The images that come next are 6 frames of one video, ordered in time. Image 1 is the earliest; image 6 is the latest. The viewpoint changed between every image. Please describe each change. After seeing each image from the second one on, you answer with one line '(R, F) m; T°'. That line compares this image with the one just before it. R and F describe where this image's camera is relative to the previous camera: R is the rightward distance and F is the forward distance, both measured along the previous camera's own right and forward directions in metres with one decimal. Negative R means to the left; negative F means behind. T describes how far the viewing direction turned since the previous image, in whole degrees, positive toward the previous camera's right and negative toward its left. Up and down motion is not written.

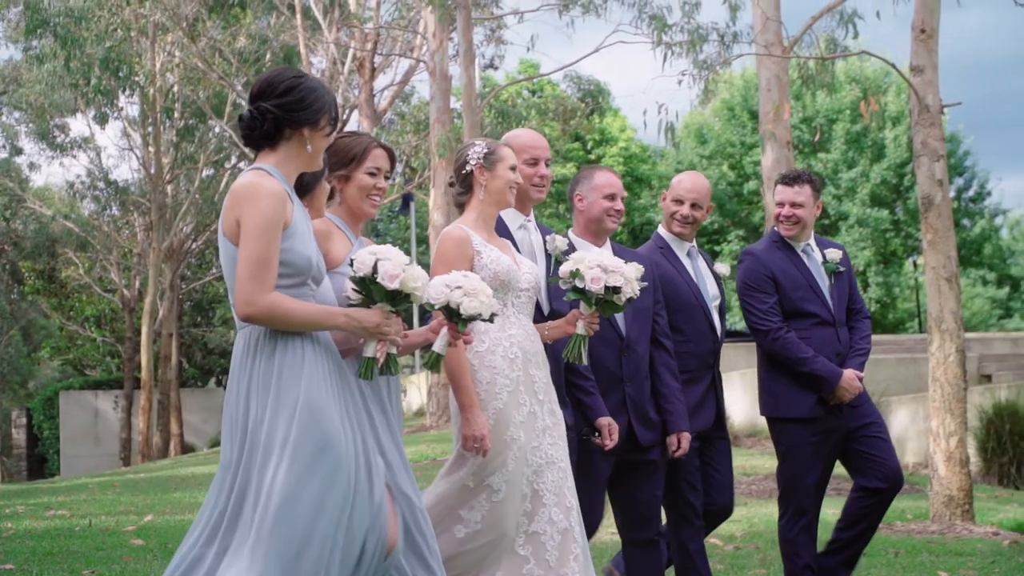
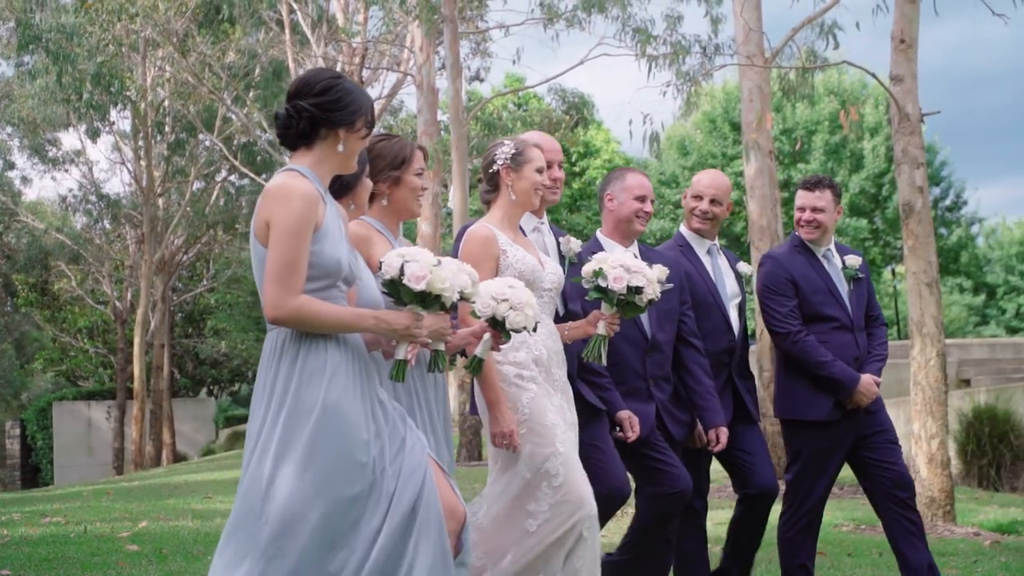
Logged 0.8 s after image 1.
(0.0, -0.3) m; 0°
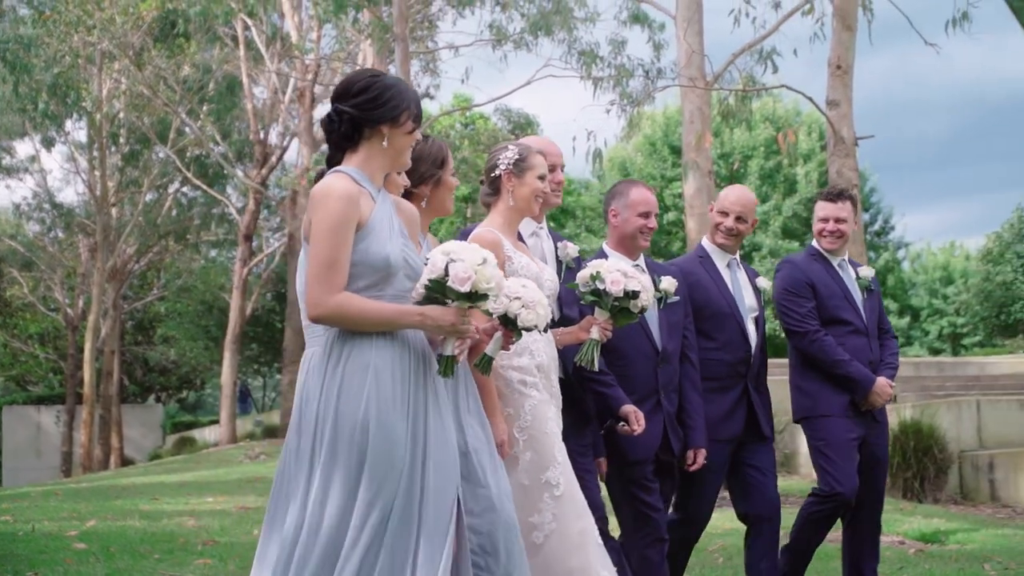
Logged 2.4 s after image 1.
(-0.1, -0.5) m; +2°
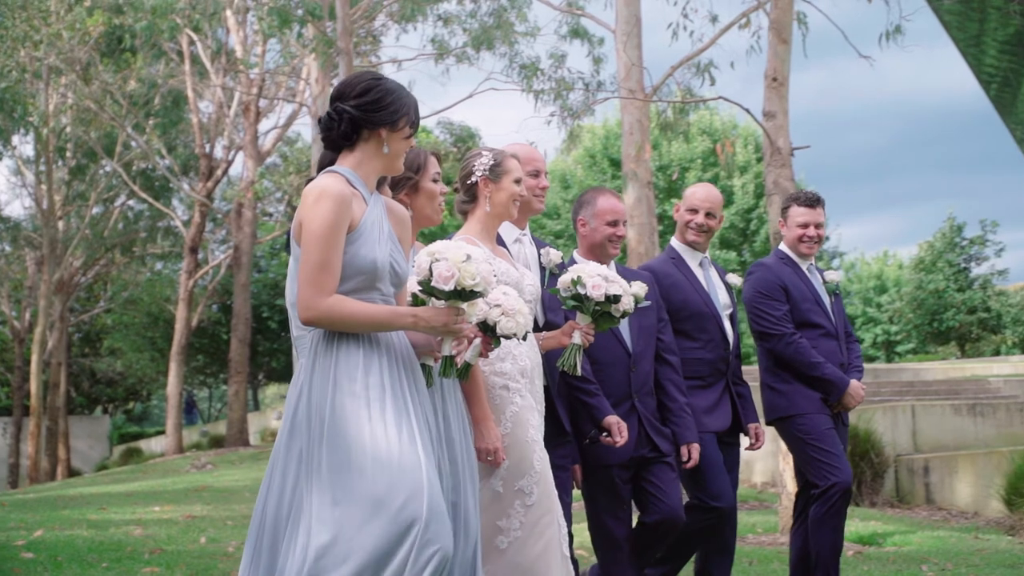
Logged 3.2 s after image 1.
(-0.1, -0.3) m; +2°
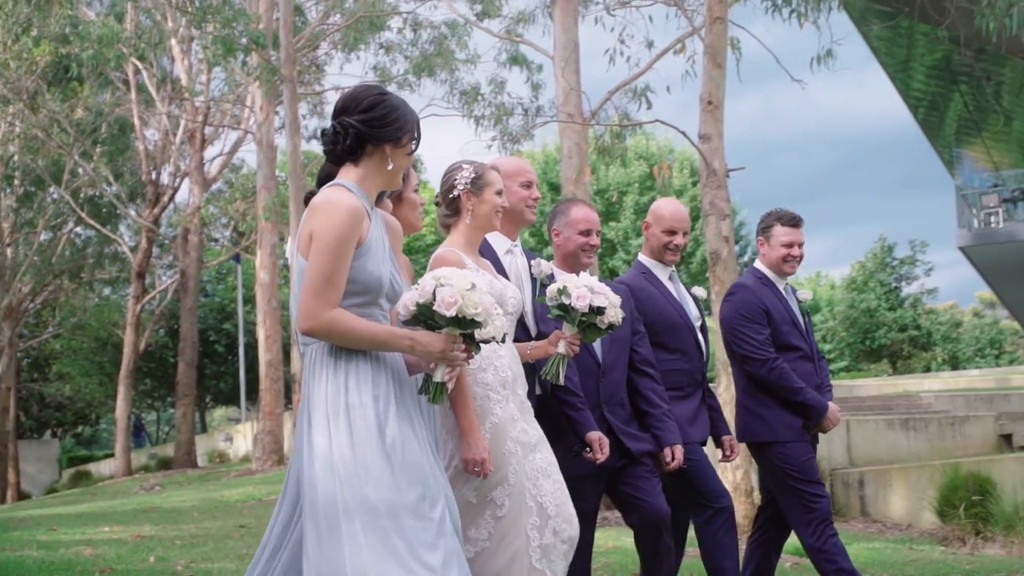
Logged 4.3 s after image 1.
(-0.1, -0.4) m; +2°
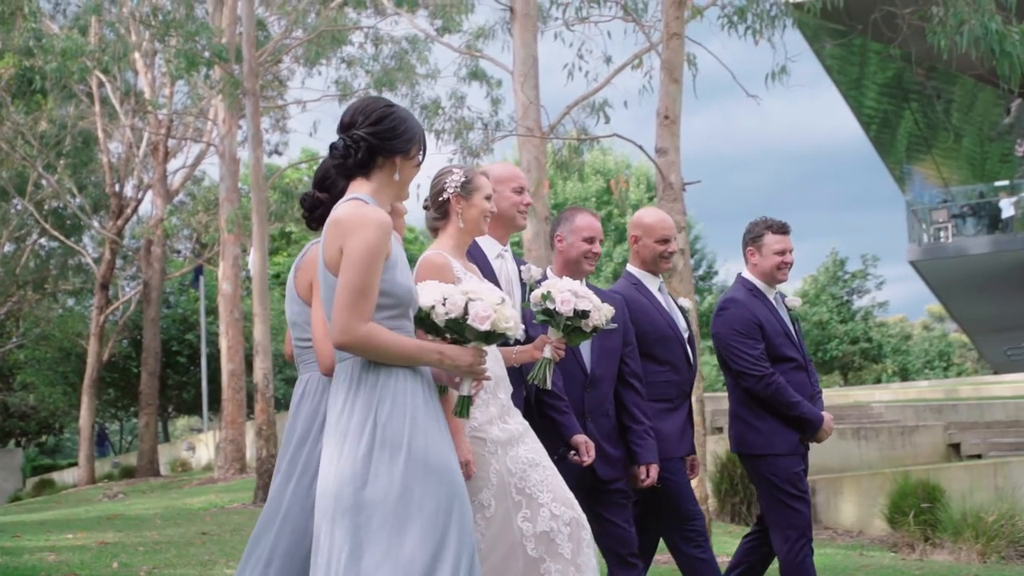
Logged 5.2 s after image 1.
(-0.1, -0.3) m; +1°
